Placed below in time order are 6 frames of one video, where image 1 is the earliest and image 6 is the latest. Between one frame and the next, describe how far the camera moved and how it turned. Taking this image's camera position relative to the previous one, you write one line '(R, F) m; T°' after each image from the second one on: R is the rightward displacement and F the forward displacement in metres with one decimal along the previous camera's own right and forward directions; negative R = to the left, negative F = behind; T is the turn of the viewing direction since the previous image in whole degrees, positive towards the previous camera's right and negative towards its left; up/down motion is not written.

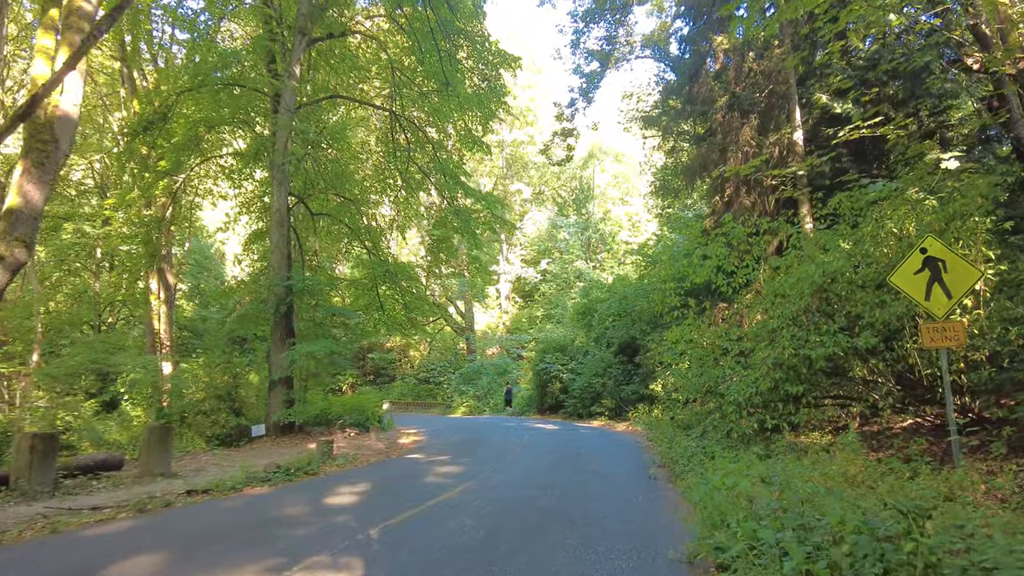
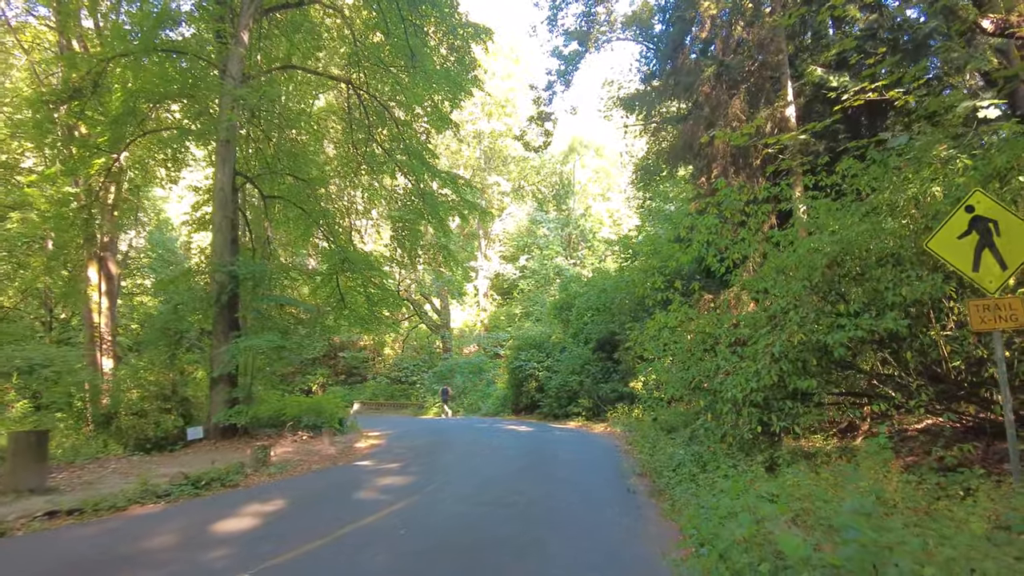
(+0.3, +1.3) m; +2°
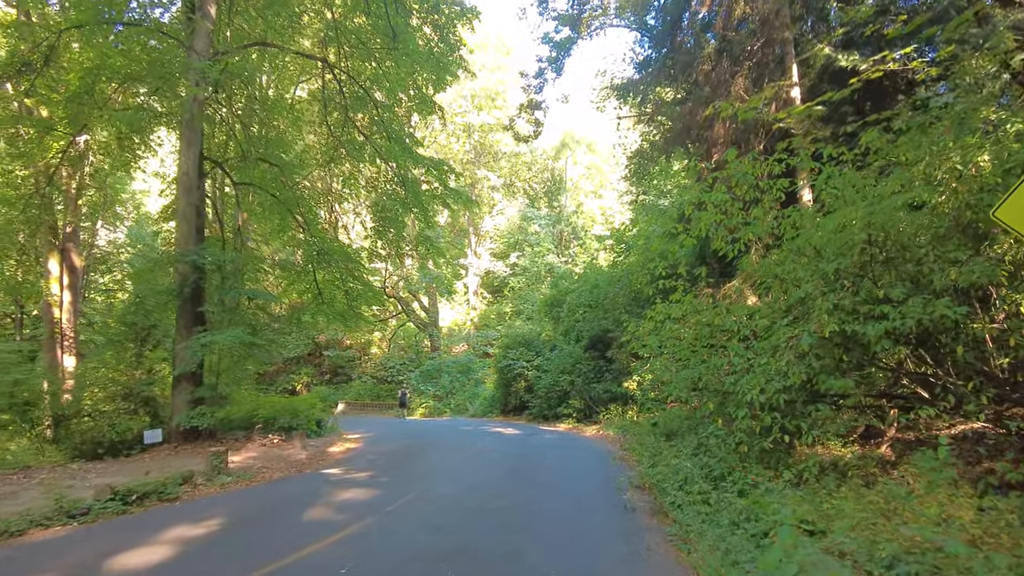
(+0.1, +0.9) m; +1°
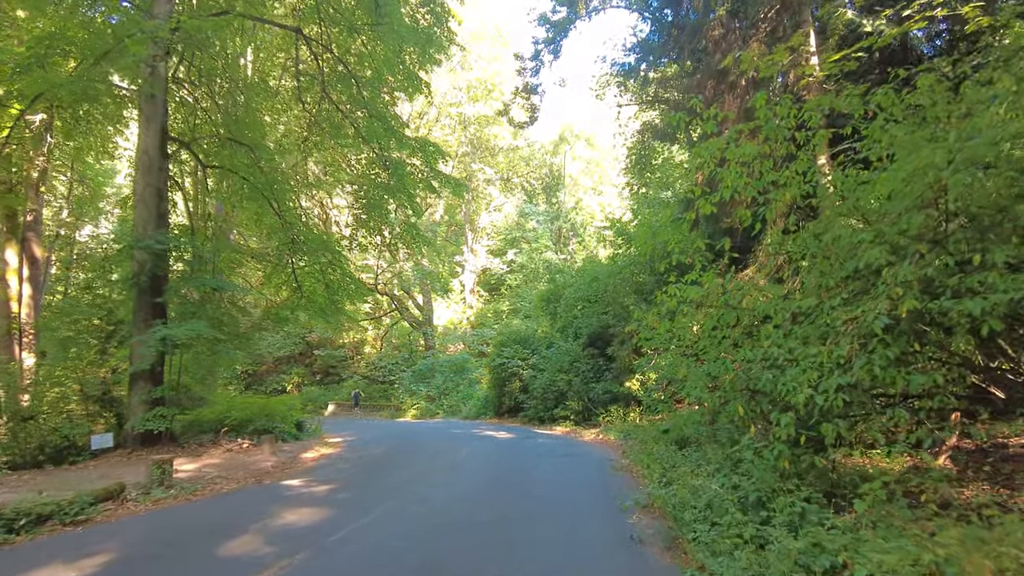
(+0.2, +1.1) m; 0°
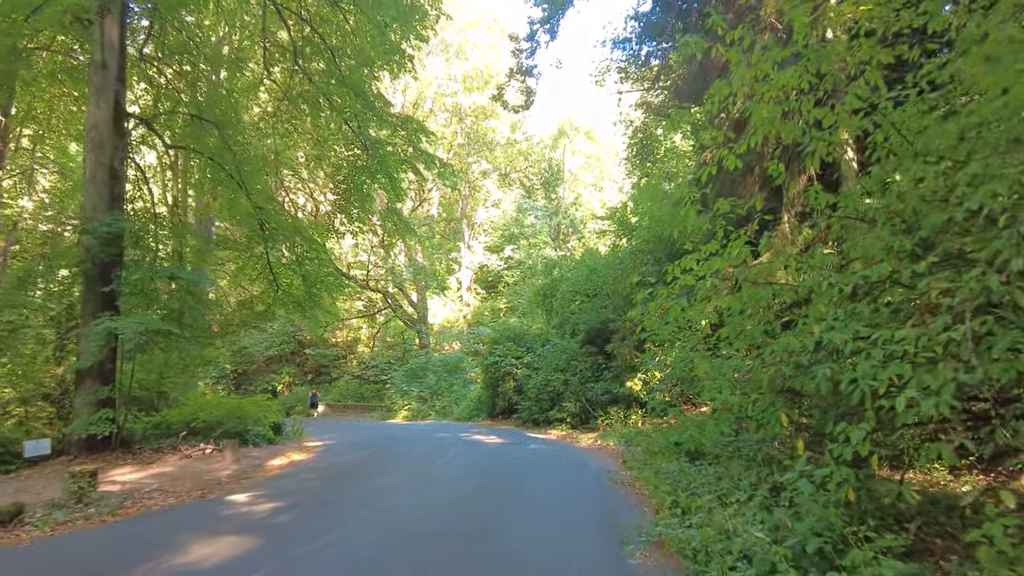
(+0.2, +1.1) m; 0°
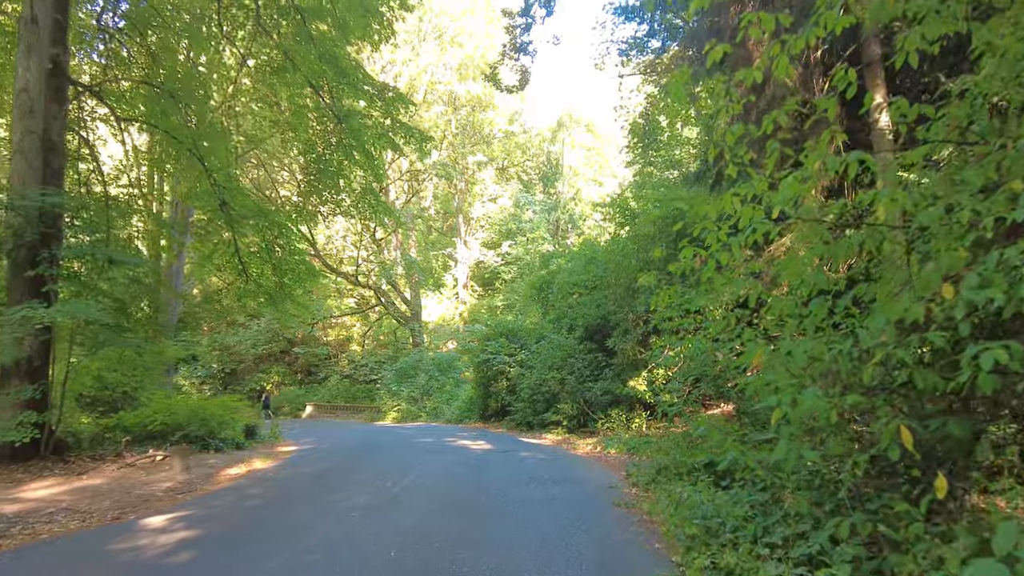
(+0.2, +1.2) m; 0°
